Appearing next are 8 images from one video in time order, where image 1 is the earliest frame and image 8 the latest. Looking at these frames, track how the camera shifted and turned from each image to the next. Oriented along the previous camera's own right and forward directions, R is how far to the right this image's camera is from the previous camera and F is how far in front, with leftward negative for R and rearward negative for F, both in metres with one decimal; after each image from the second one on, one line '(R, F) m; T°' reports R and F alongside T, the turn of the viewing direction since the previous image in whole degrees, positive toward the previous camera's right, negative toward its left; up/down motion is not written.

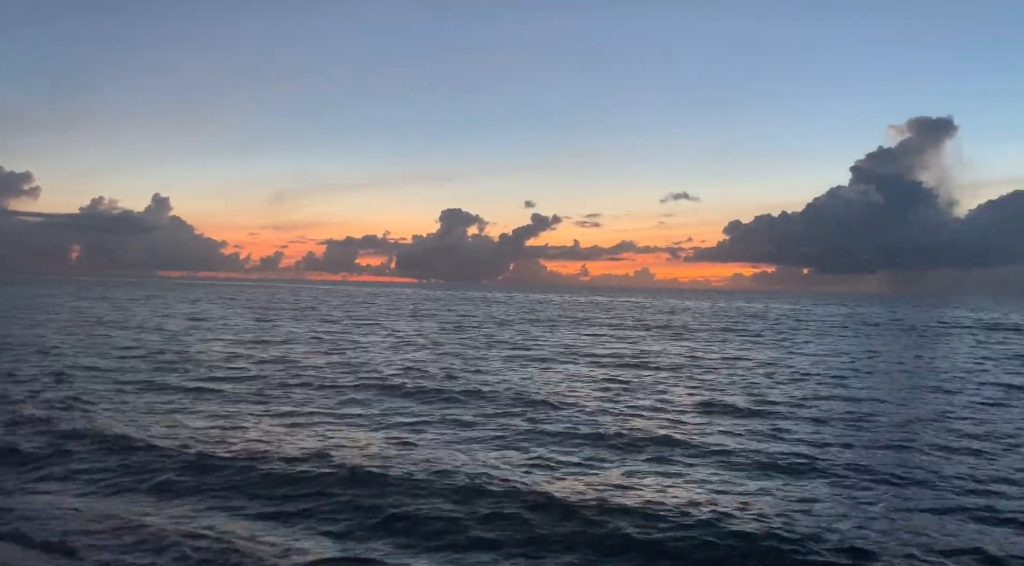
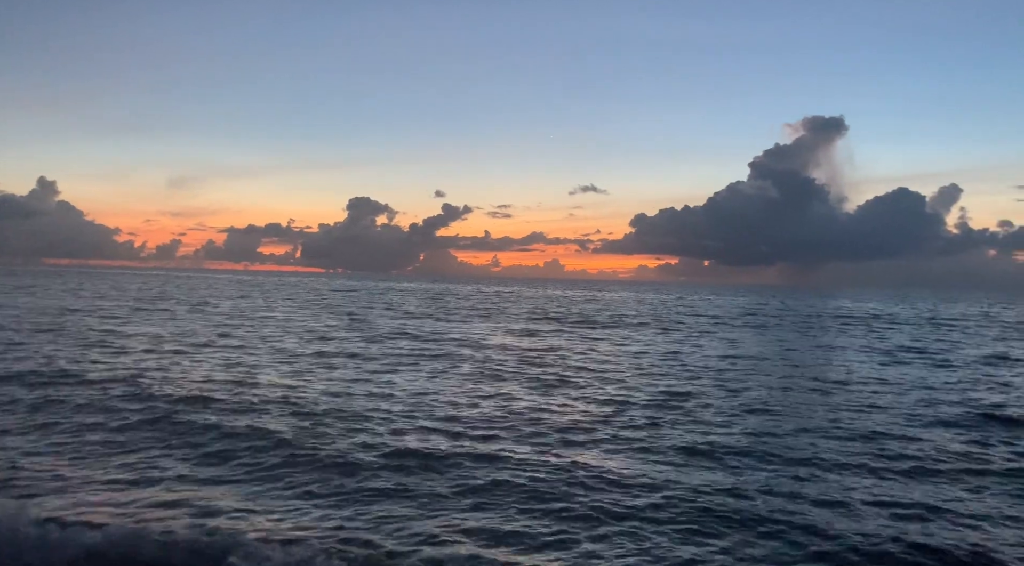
(+0.1, +0.6) m; +6°
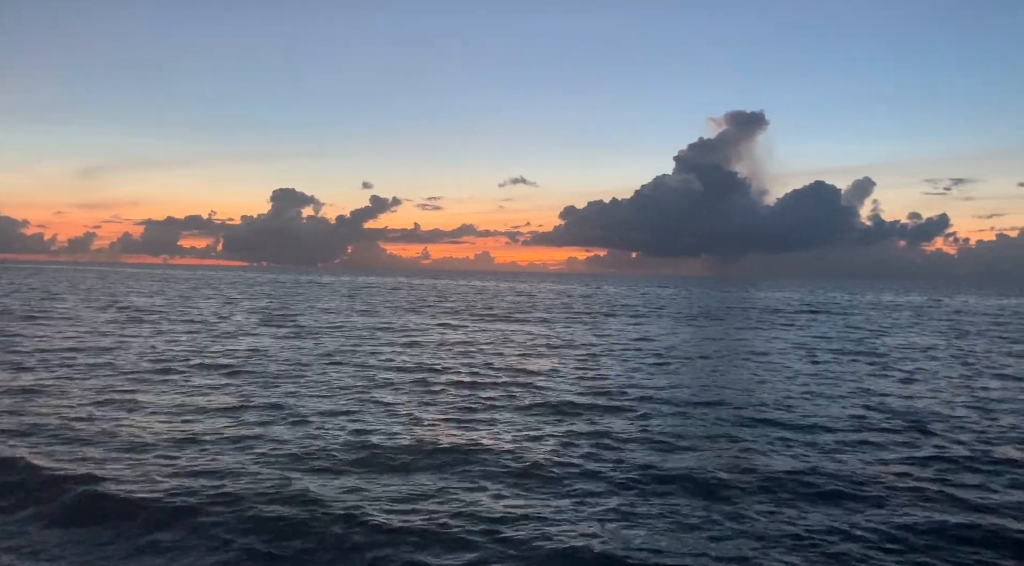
(-0.5, +1.8) m; +5°
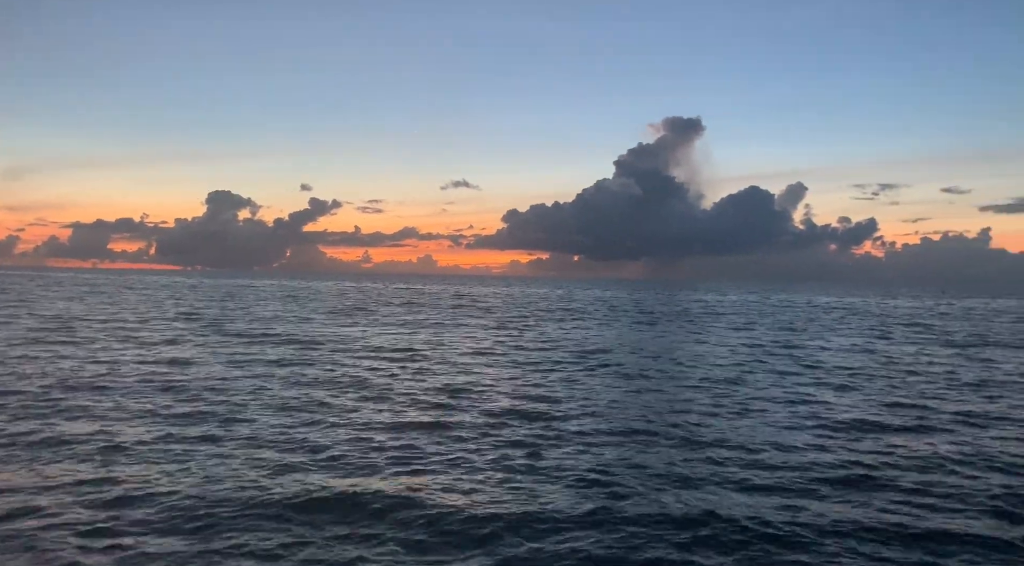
(-0.5, +1.4) m; +4°
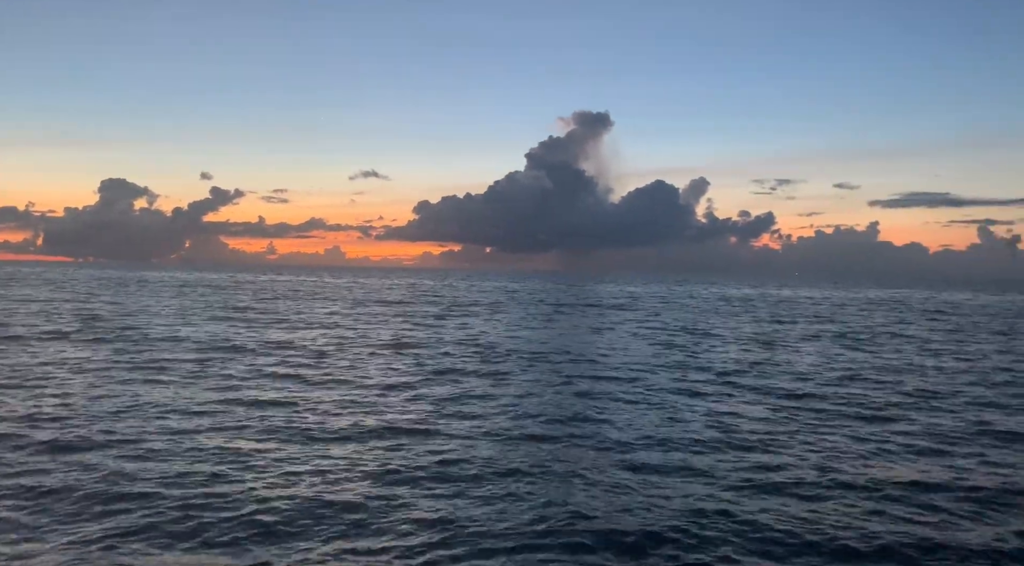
(-0.5, +3.3) m; +6°
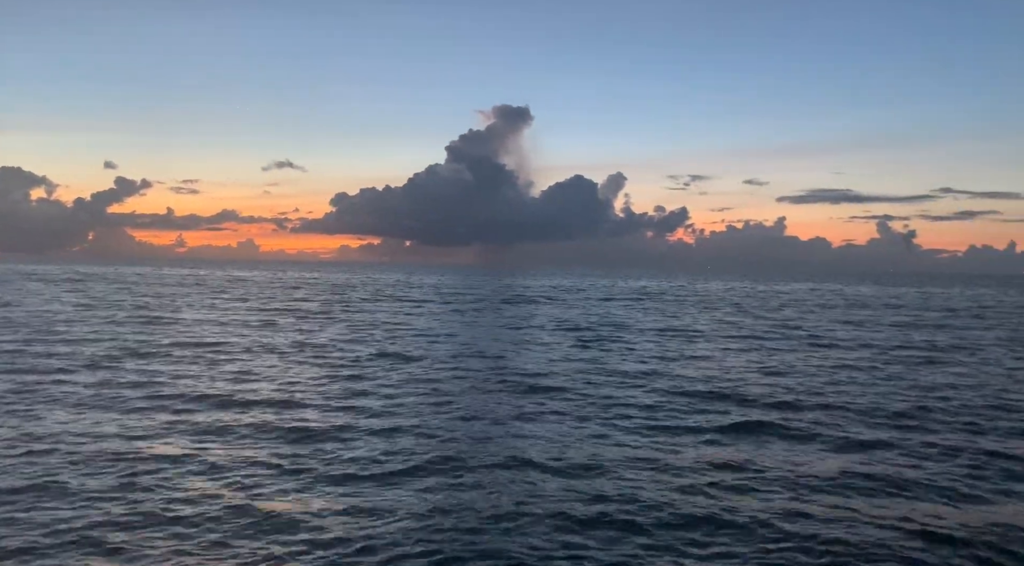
(-0.2, +2.8) m; +5°
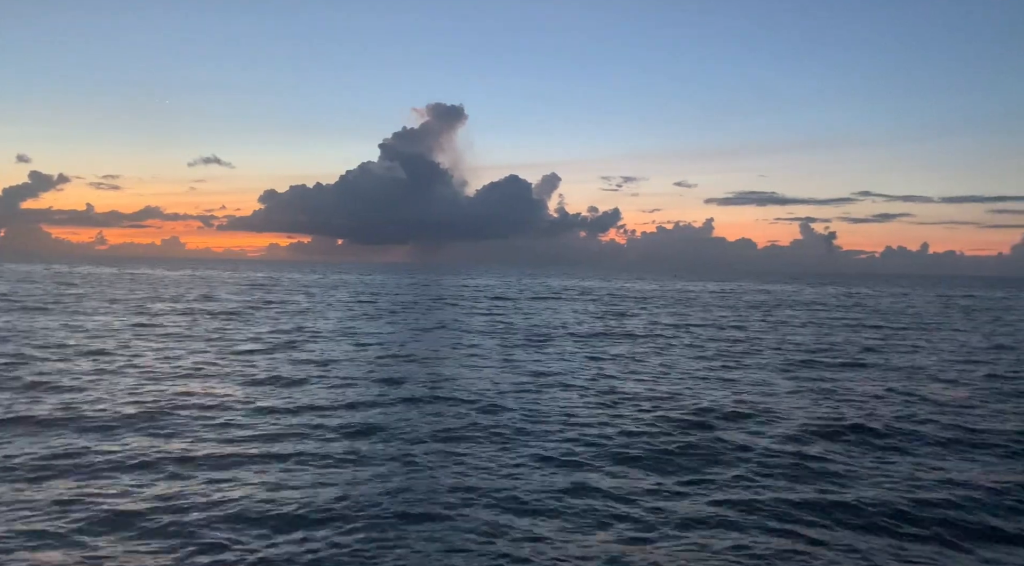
(0.0, +1.9) m; +4°
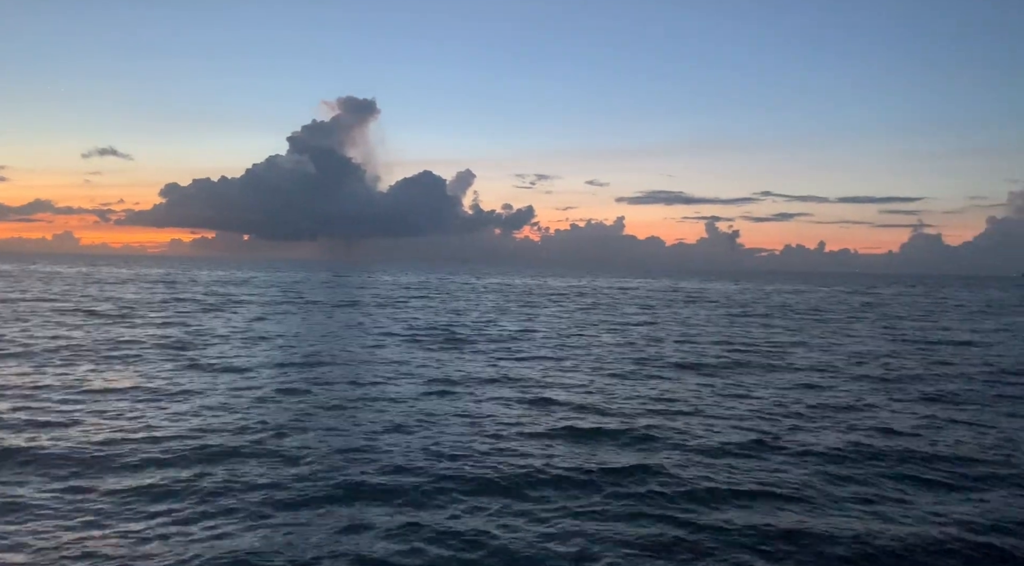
(+0.1, +2.6) m; +6°
